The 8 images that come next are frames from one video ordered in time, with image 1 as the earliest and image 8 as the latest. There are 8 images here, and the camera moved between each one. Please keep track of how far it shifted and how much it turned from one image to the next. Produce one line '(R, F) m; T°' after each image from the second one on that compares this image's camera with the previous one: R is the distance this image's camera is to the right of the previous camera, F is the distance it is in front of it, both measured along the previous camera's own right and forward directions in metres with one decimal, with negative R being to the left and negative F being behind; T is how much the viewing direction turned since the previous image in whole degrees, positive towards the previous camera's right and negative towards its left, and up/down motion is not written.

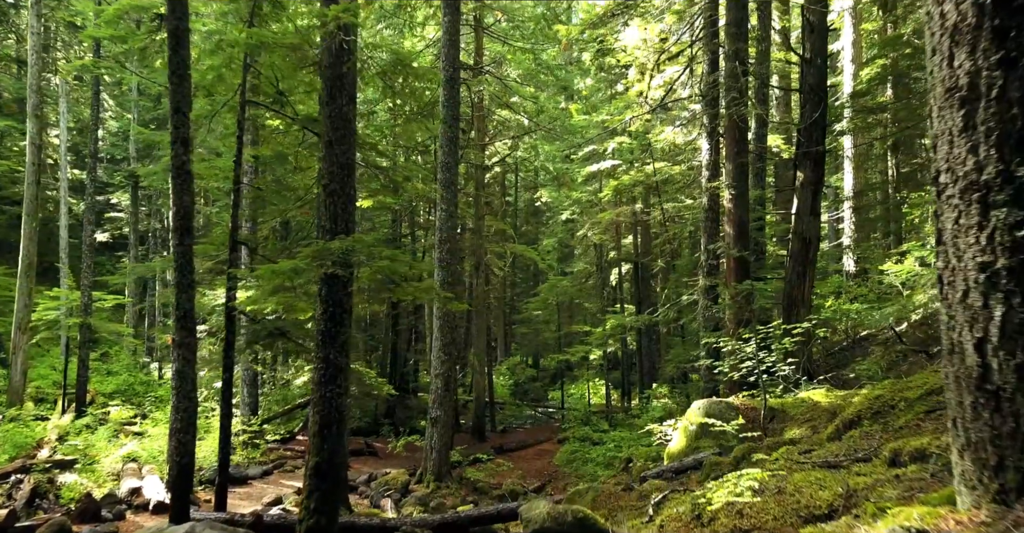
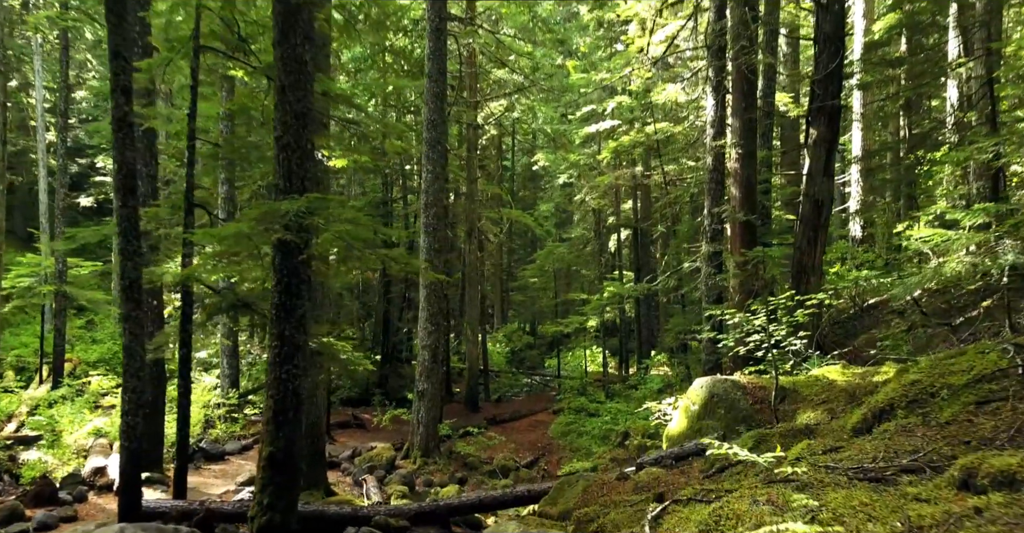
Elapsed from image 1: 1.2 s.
(+0.2, +1.0) m; 0°
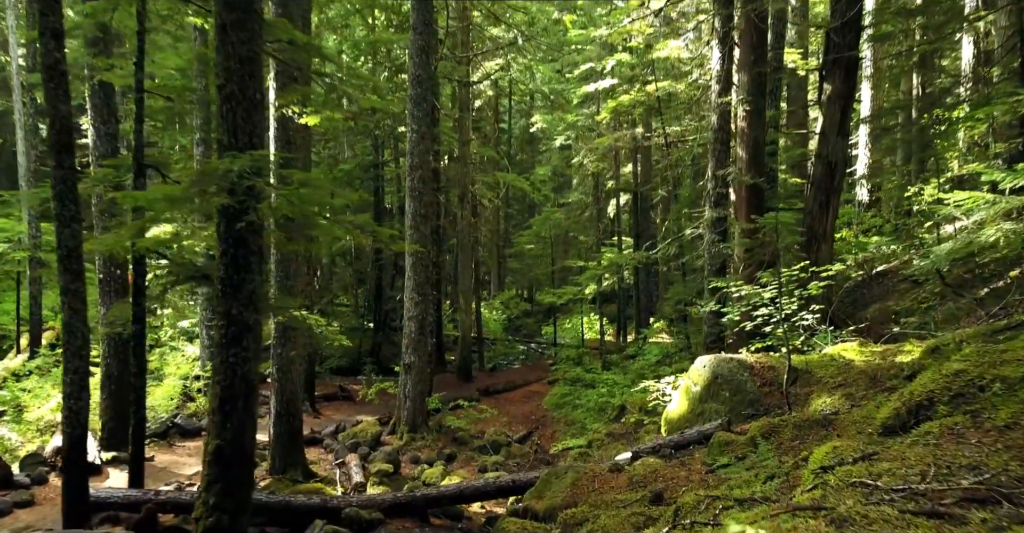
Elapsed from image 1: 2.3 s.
(+0.2, +0.9) m; 0°
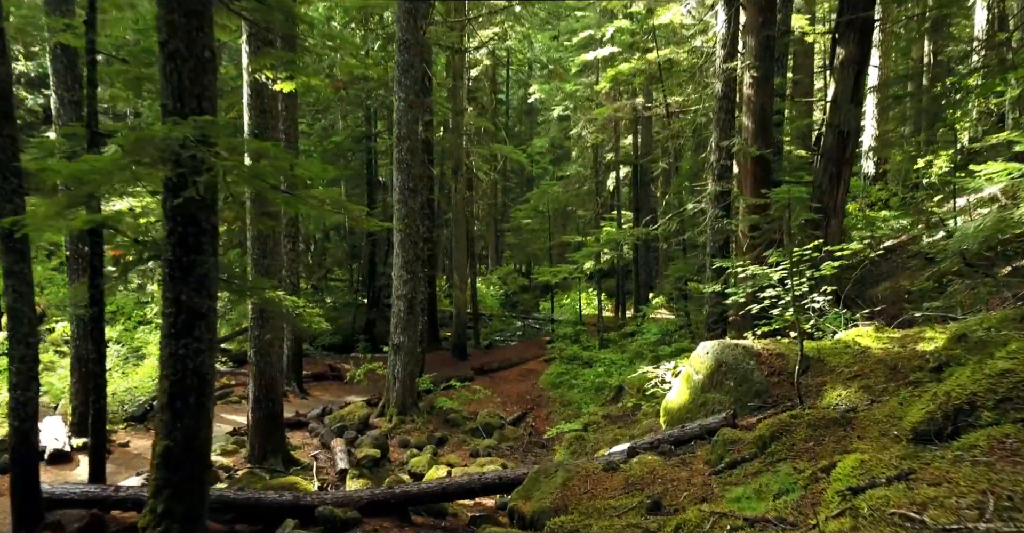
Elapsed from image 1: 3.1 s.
(+0.1, +0.7) m; 0°
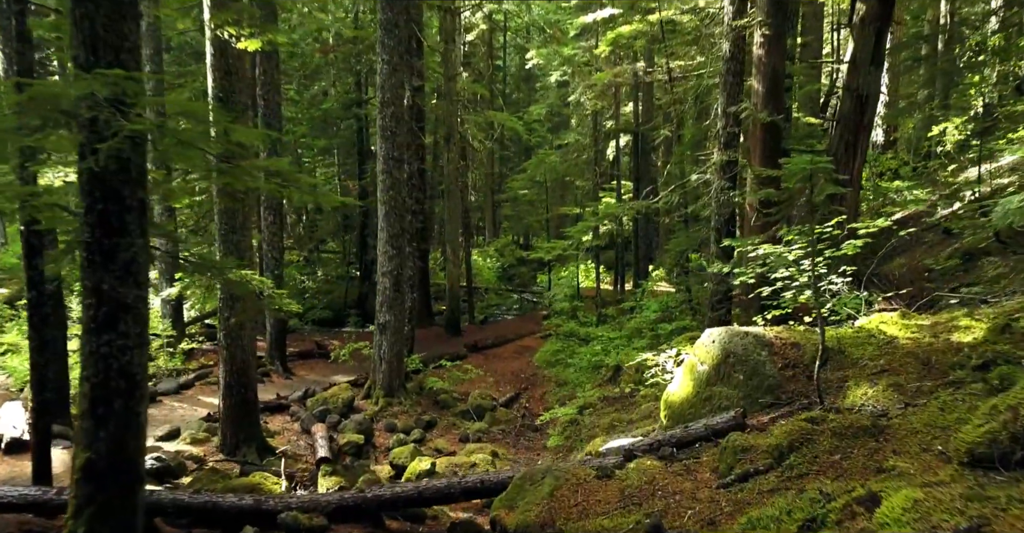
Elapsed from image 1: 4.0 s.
(+0.1, +0.9) m; 0°
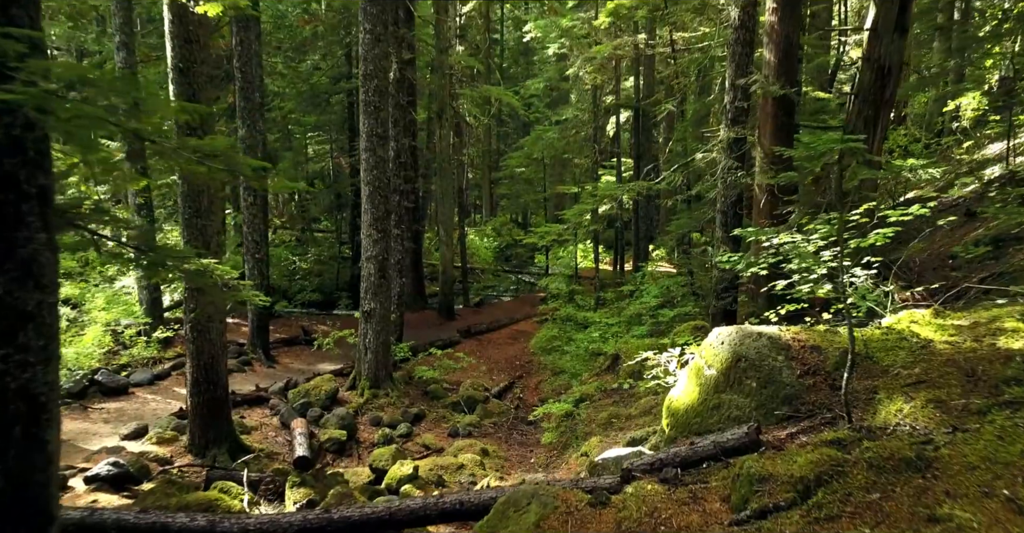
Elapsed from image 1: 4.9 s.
(+0.1, +0.8) m; 0°
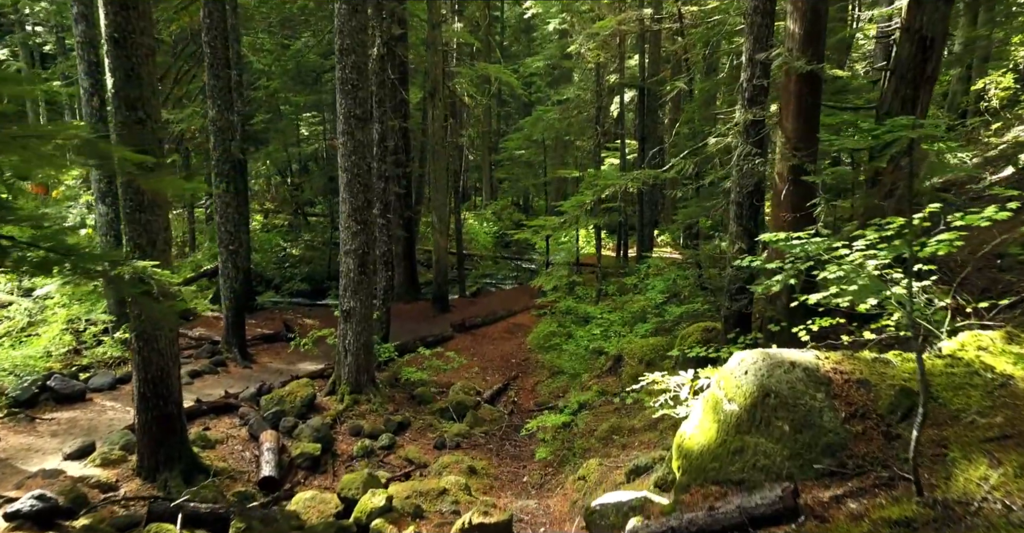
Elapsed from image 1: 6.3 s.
(+0.2, +1.2) m; 0°
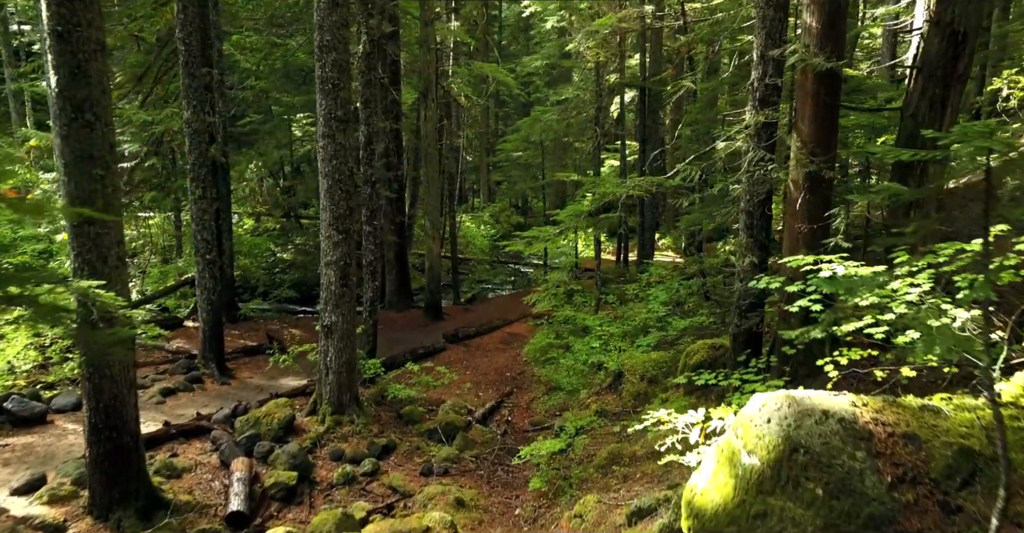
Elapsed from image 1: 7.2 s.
(+0.1, +0.8) m; 0°
